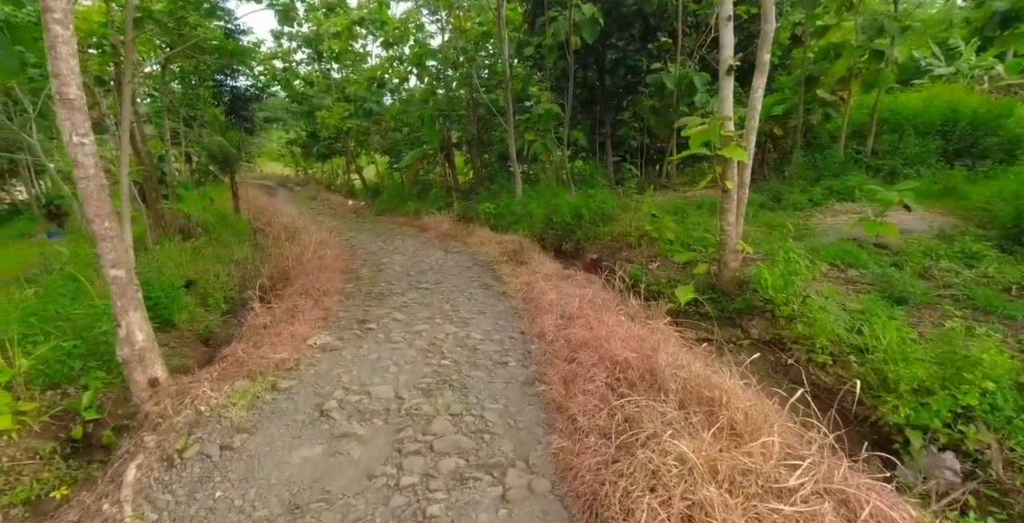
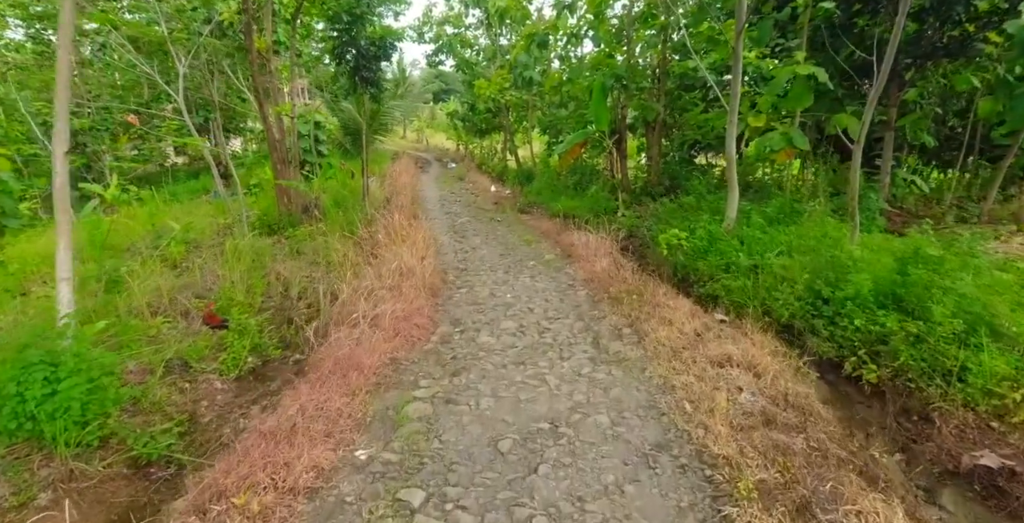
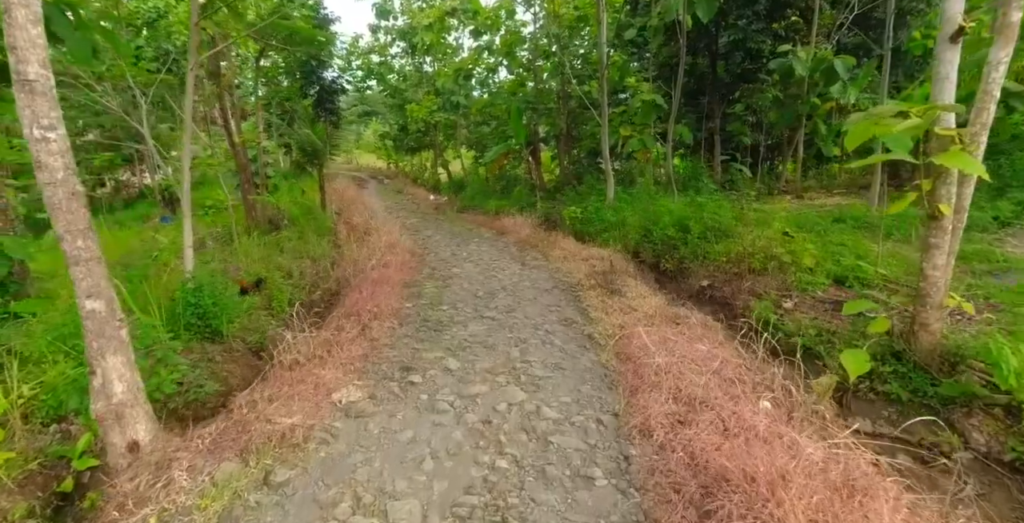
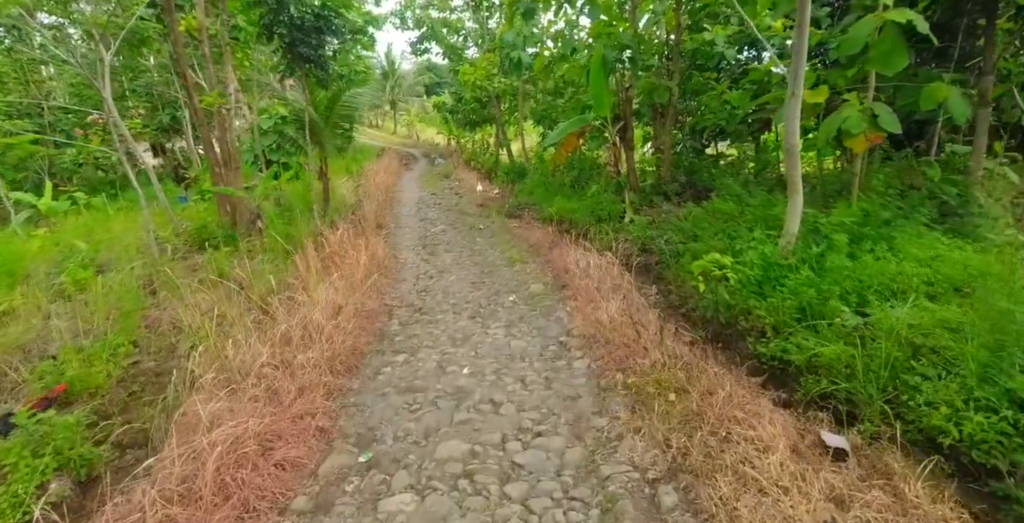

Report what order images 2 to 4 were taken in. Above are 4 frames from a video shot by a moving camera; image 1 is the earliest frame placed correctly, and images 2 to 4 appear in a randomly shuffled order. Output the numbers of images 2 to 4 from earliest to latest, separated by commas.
3, 2, 4
